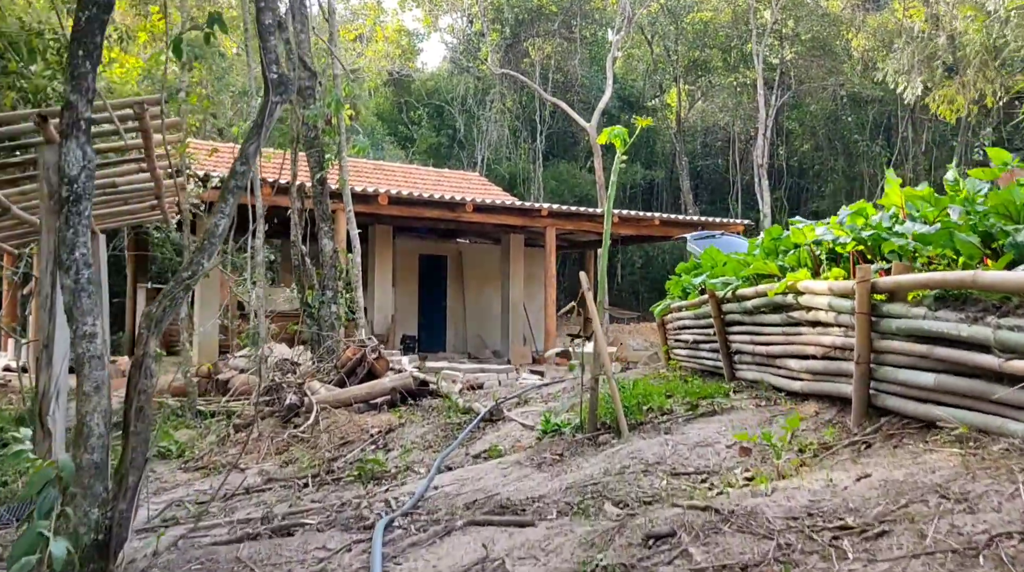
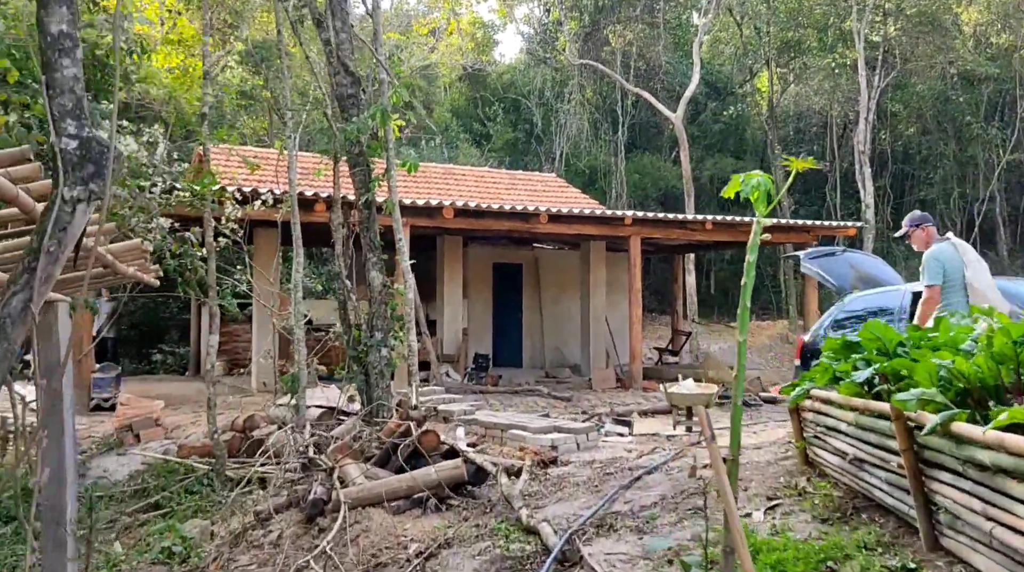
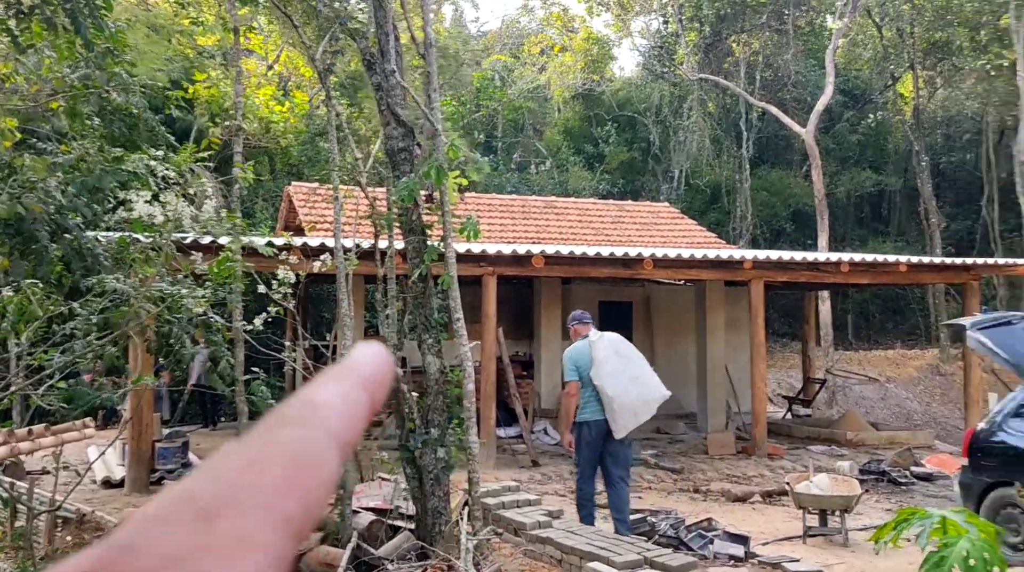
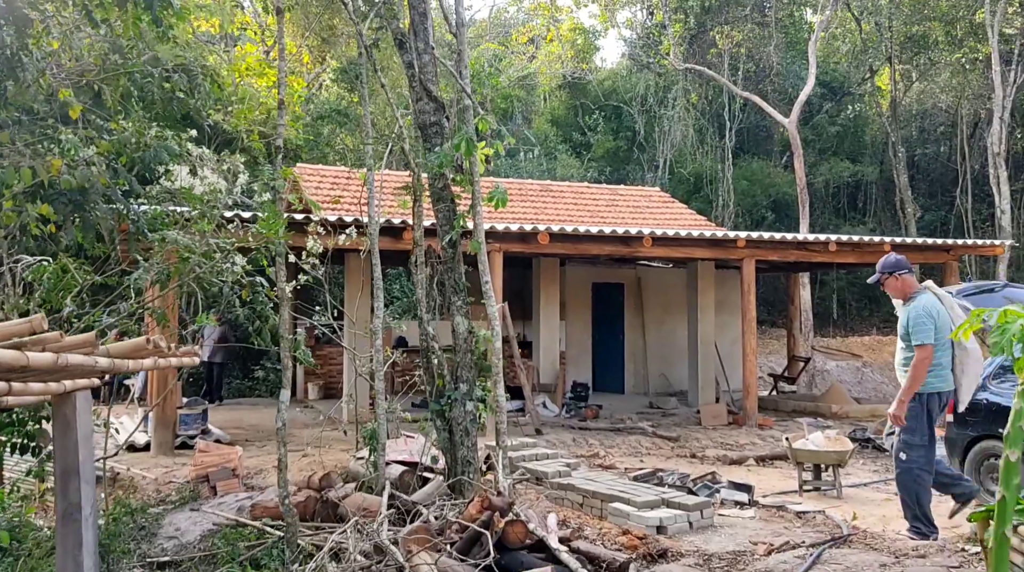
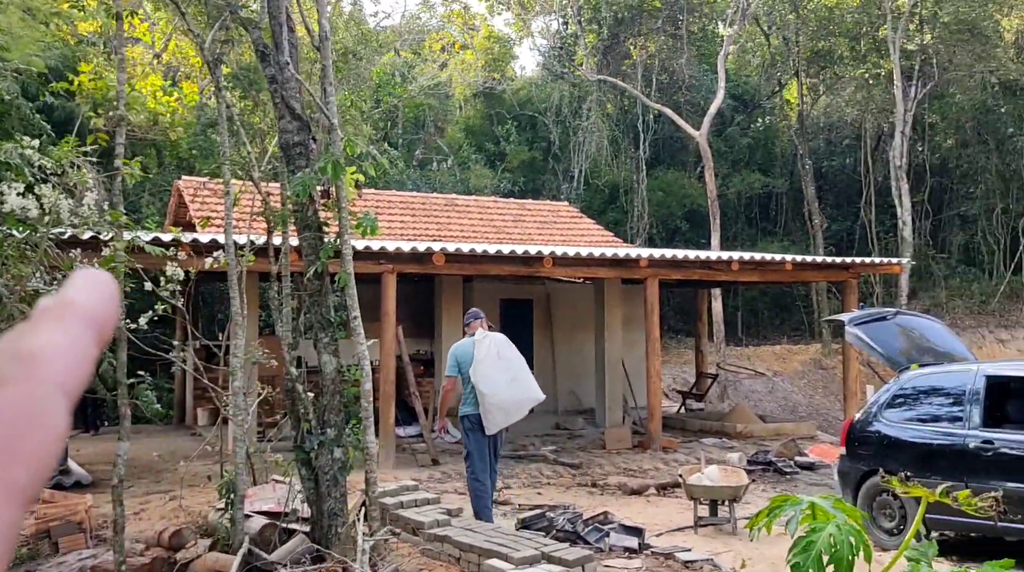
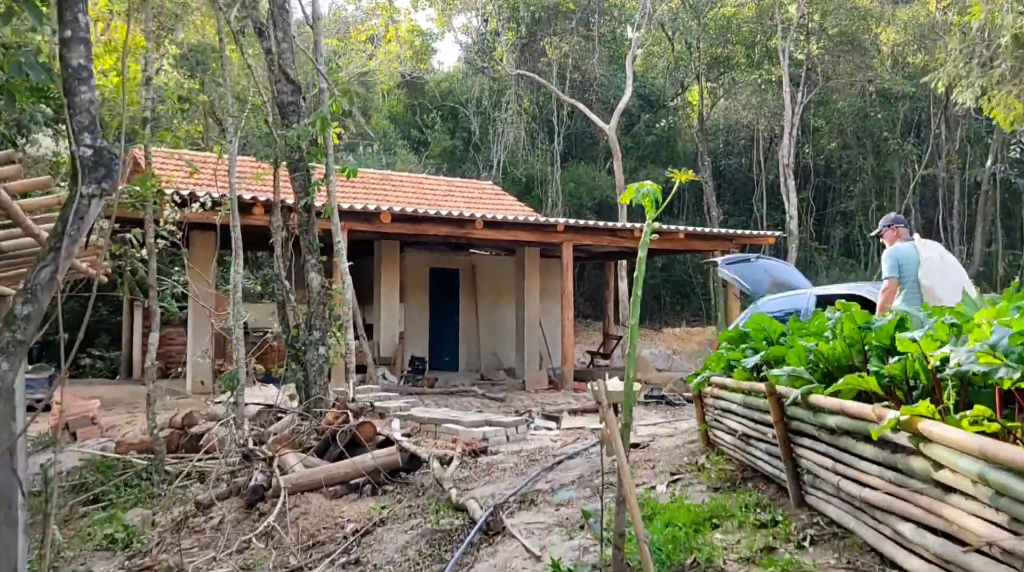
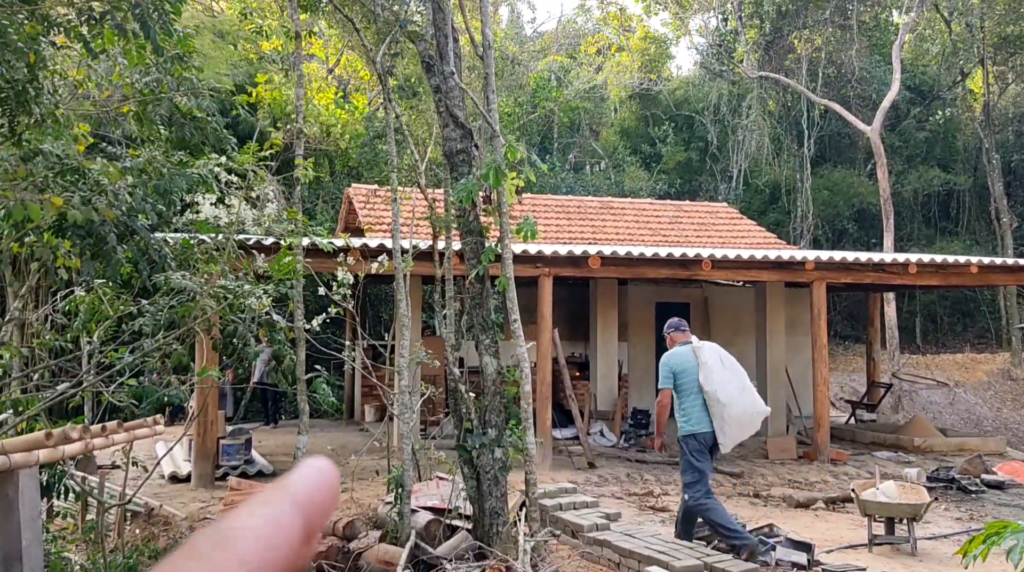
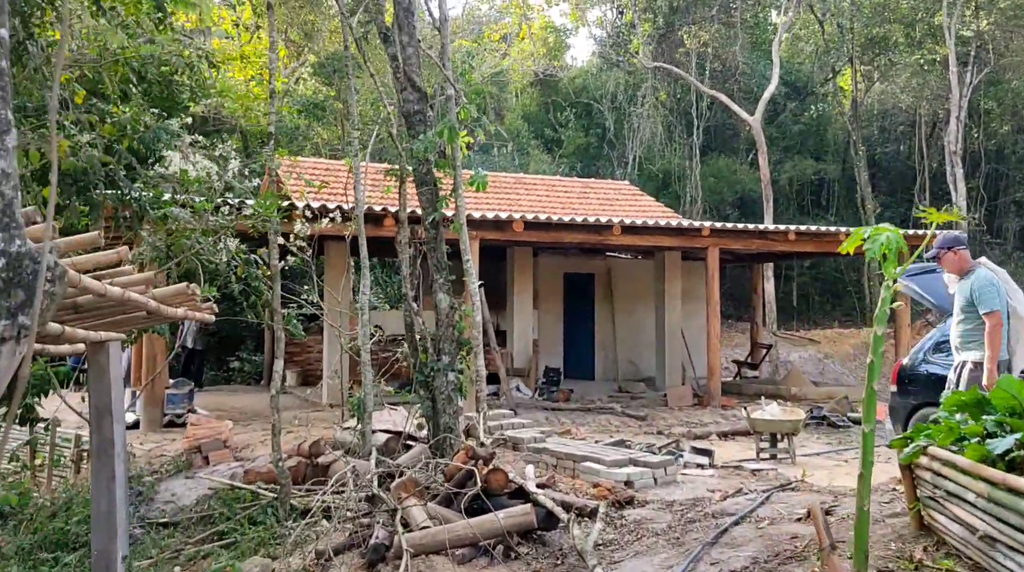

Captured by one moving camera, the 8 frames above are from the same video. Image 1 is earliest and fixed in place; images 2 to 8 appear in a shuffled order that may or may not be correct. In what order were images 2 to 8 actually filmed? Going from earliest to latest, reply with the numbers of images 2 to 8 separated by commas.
6, 2, 8, 4, 7, 3, 5
